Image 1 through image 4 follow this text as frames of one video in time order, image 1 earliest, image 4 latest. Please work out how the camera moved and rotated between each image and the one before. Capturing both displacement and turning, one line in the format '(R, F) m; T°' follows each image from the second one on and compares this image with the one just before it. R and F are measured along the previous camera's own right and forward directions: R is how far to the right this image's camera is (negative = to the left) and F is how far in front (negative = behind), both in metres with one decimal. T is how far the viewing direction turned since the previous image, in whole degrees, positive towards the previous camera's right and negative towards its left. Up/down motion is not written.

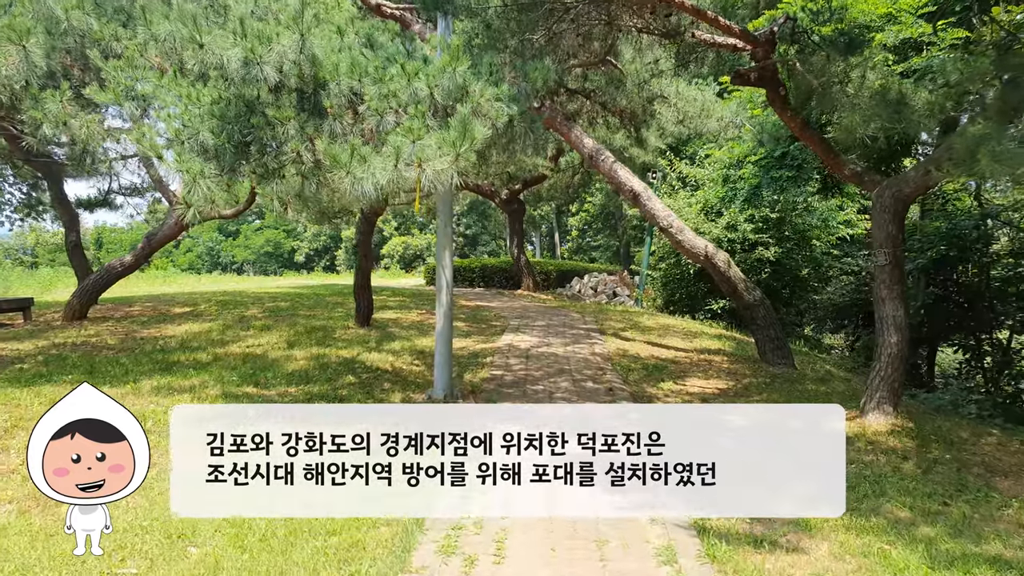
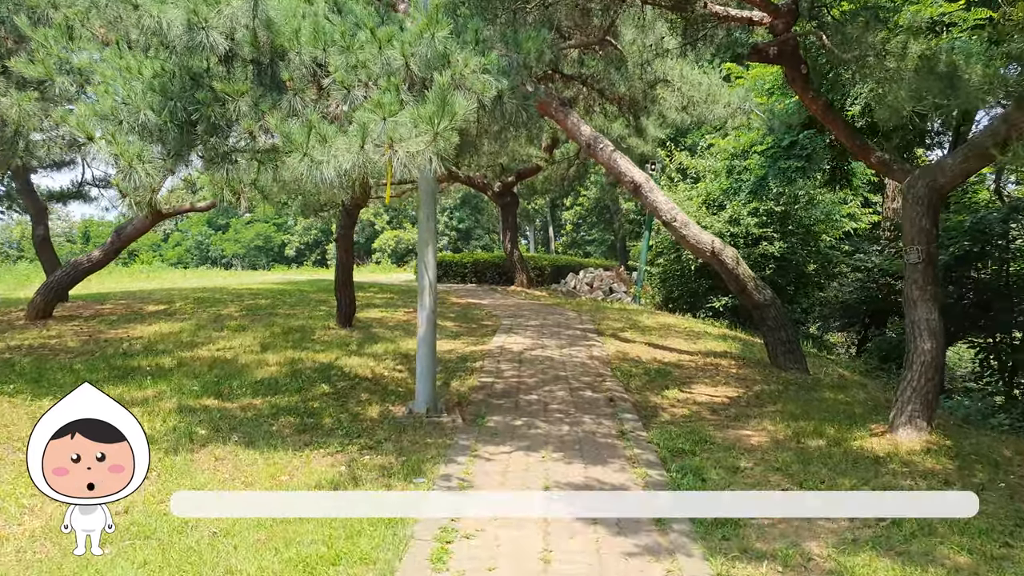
(0.0, +0.5) m; +1°
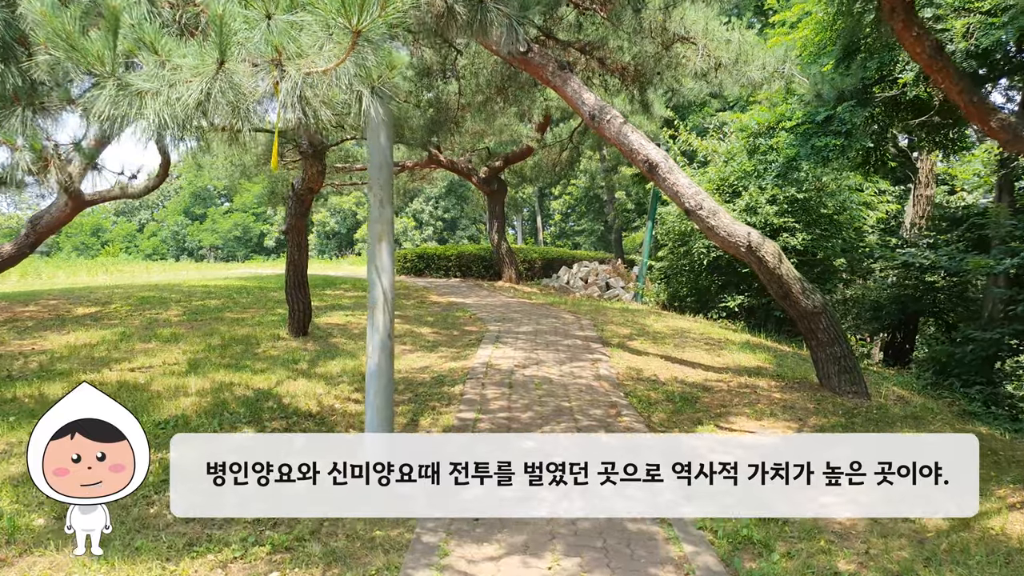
(0.0, +1.3) m; +1°
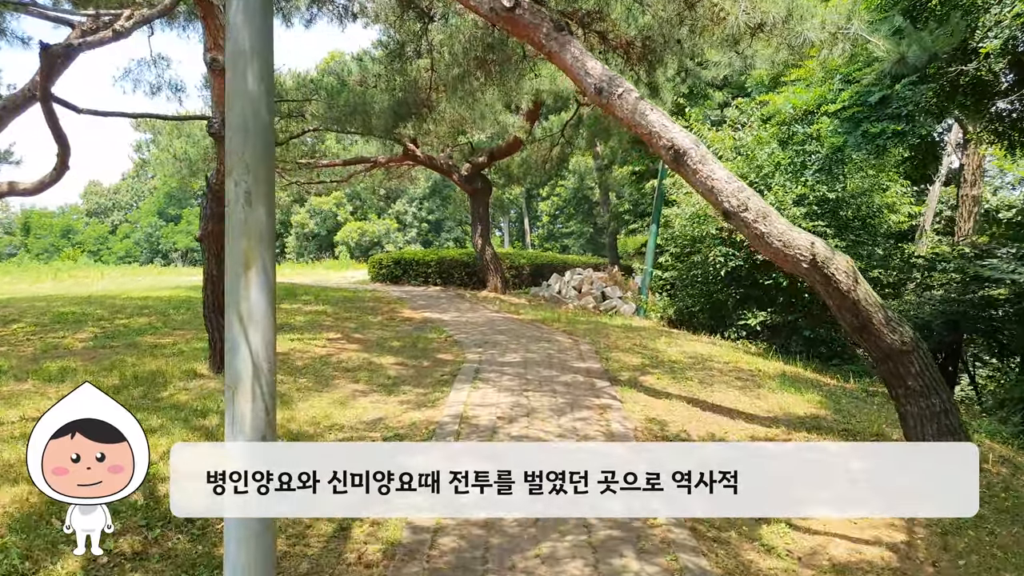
(0.0, +1.5) m; +1°
